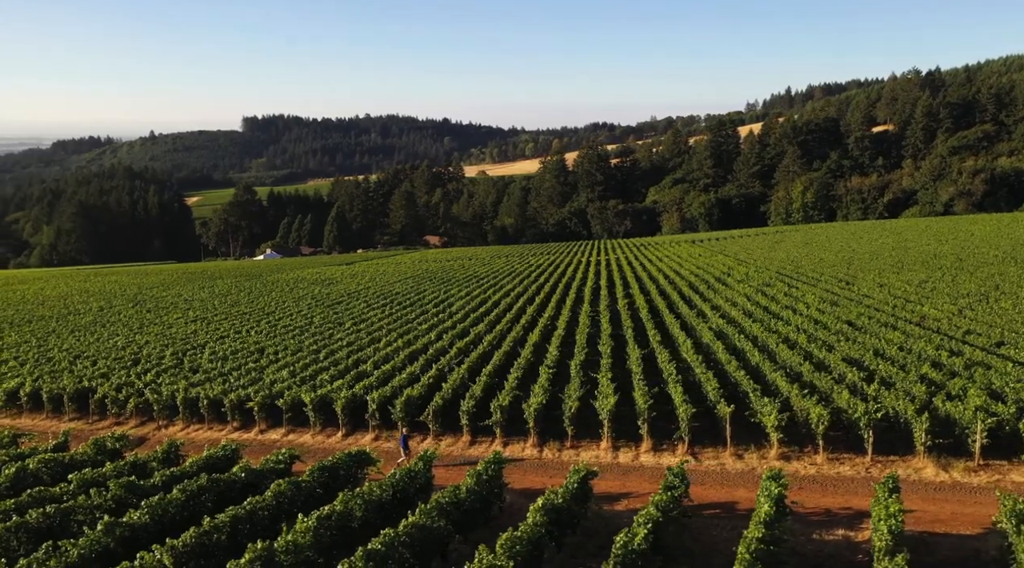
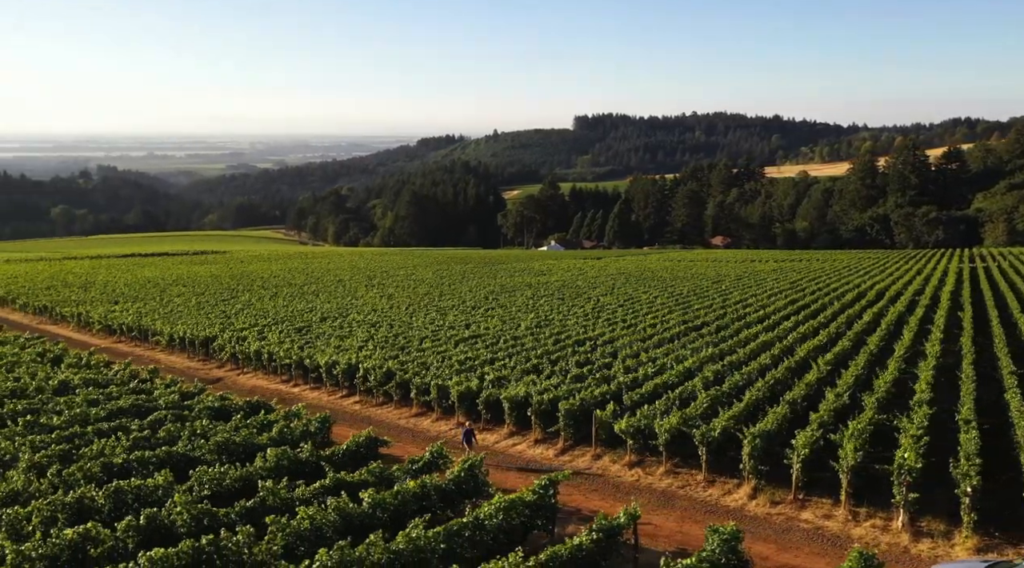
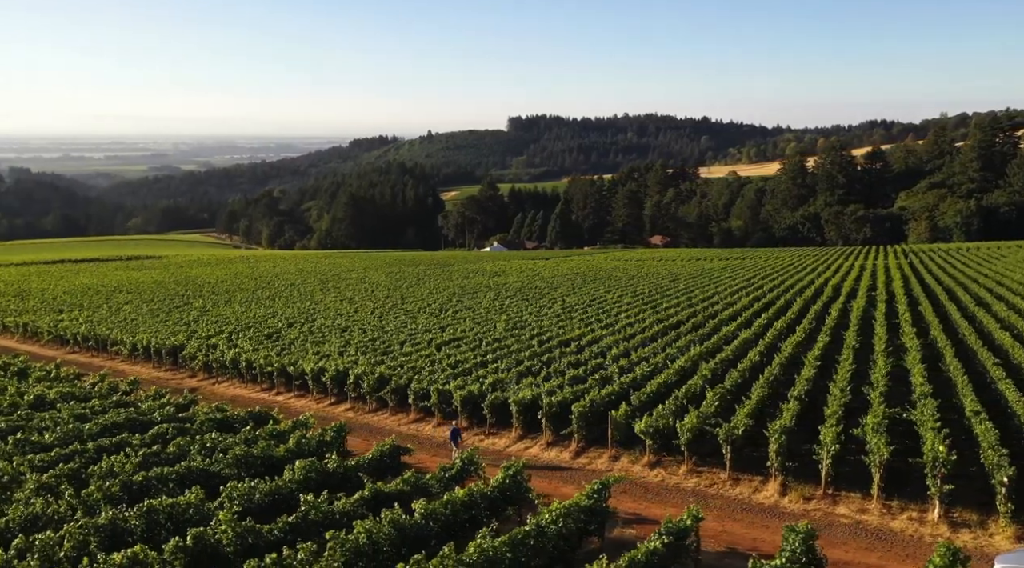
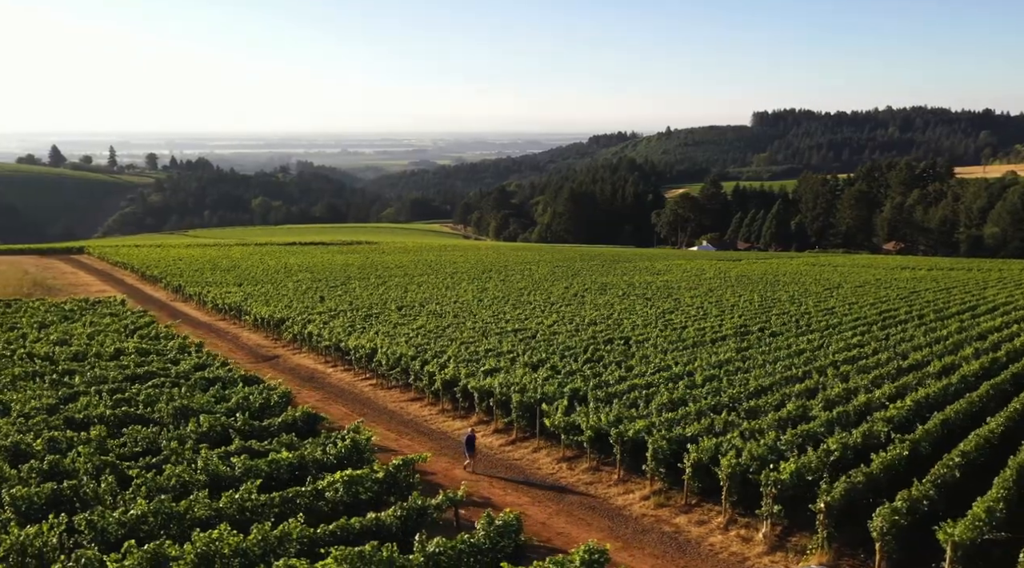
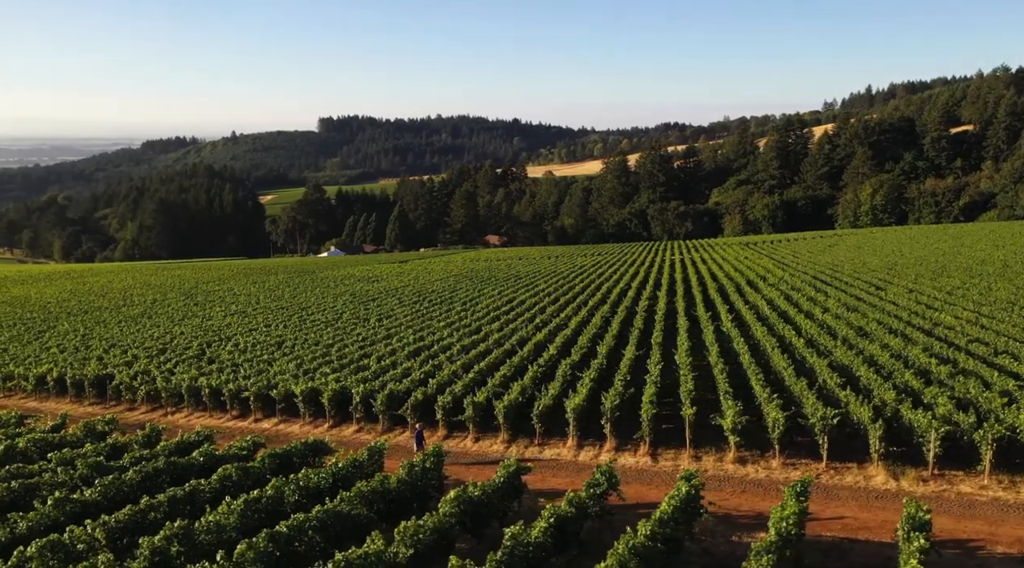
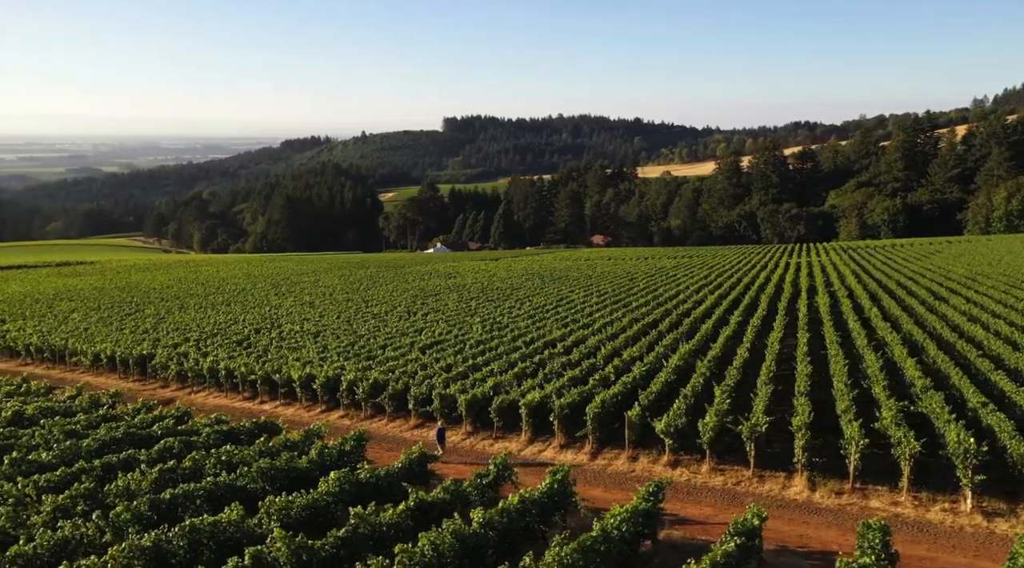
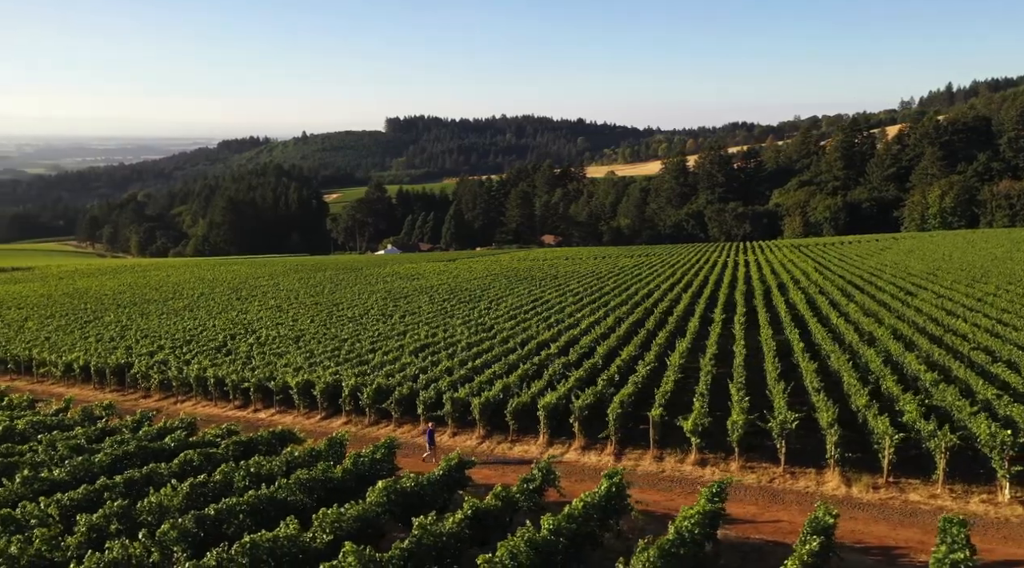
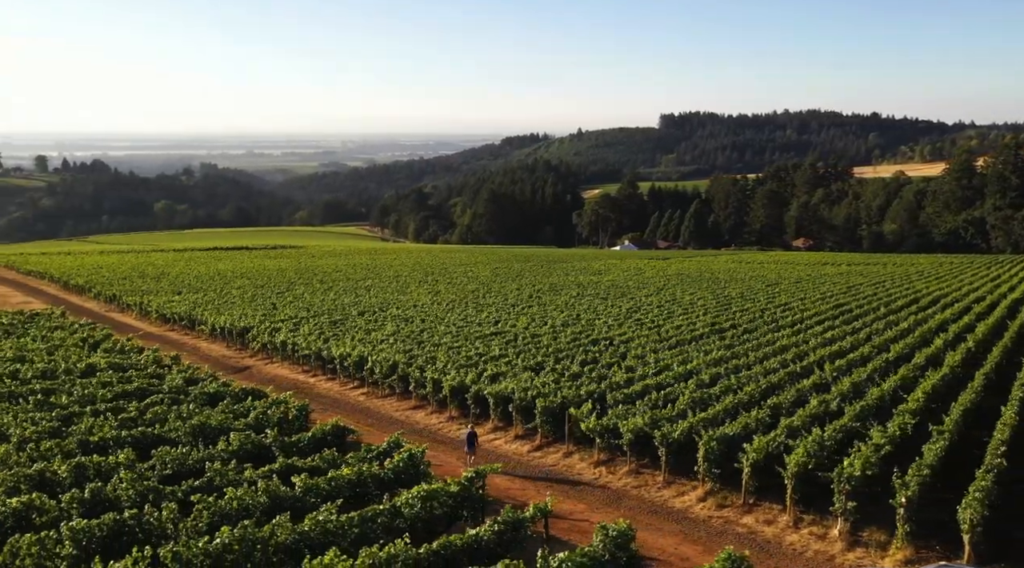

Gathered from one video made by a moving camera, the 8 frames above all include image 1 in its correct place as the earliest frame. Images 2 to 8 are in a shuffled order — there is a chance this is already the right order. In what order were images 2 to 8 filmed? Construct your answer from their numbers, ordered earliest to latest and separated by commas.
5, 7, 6, 3, 2, 8, 4
